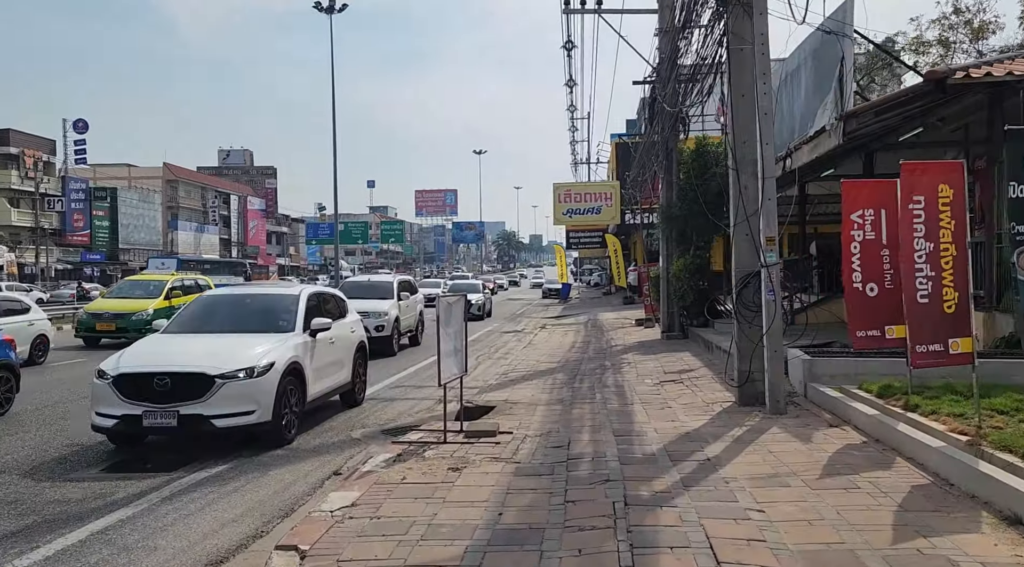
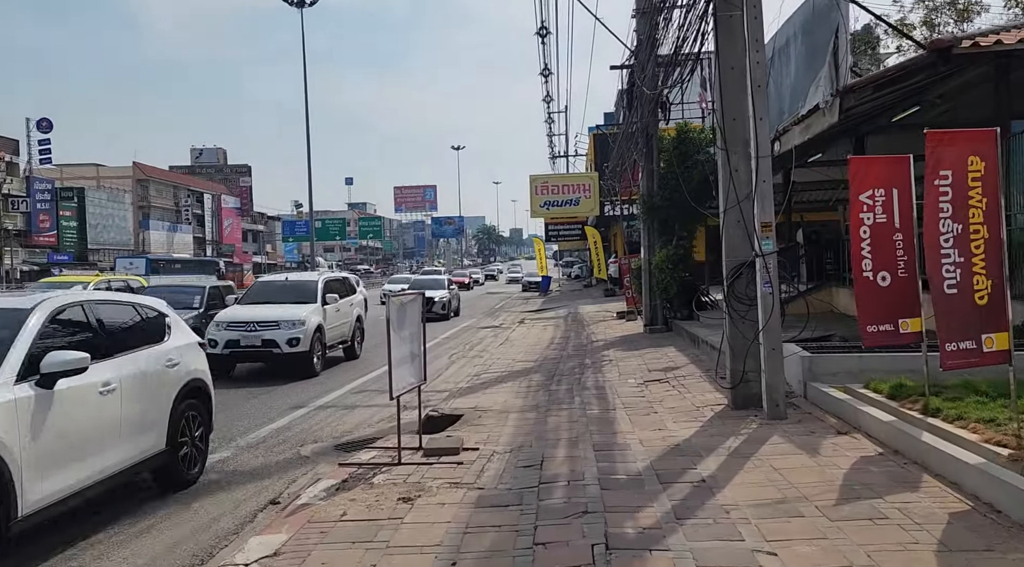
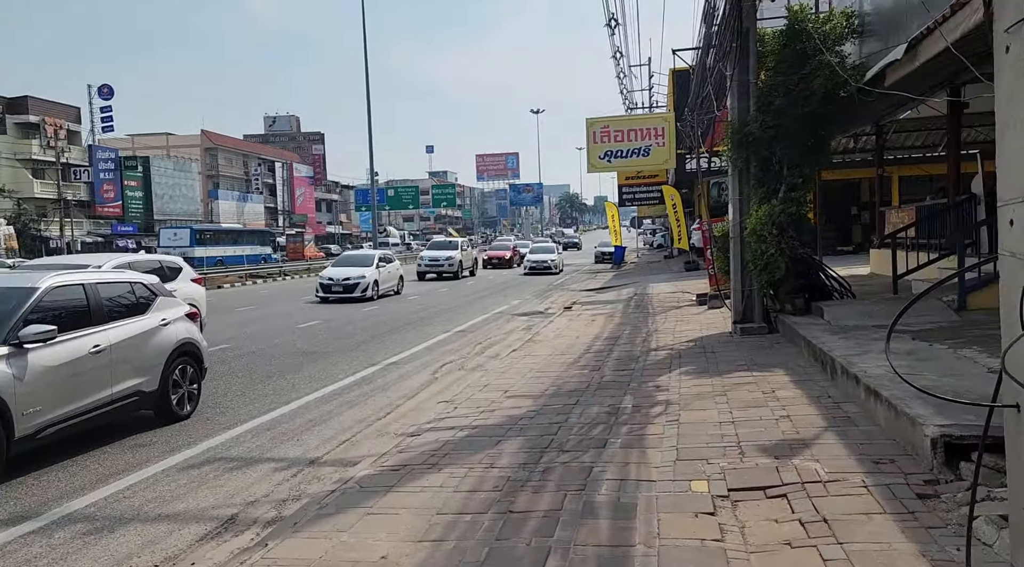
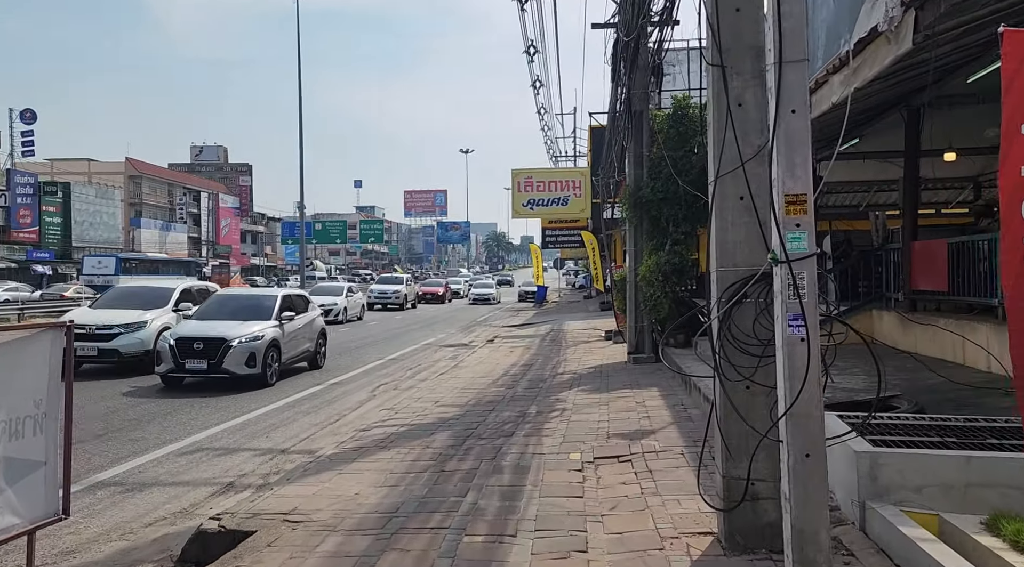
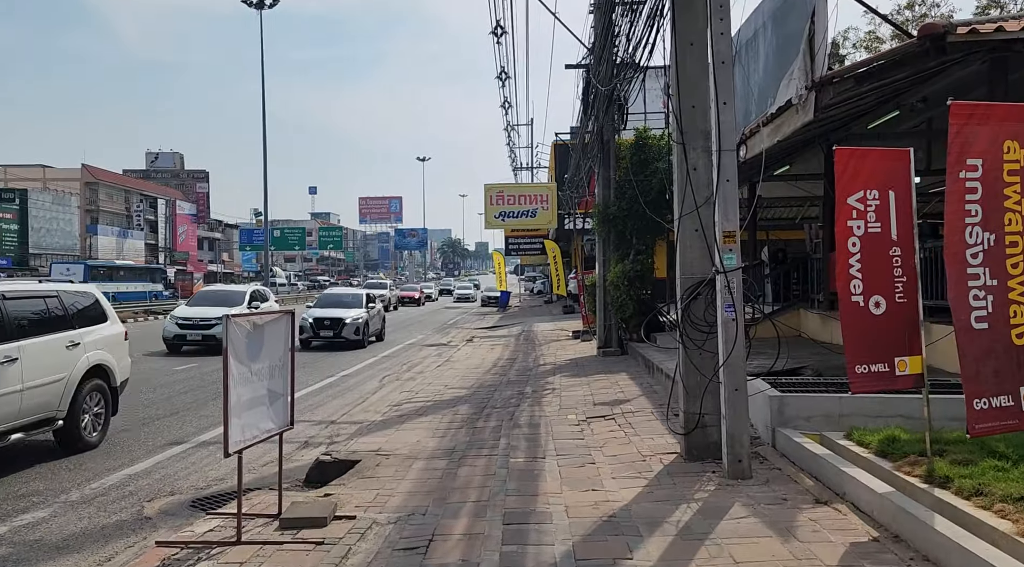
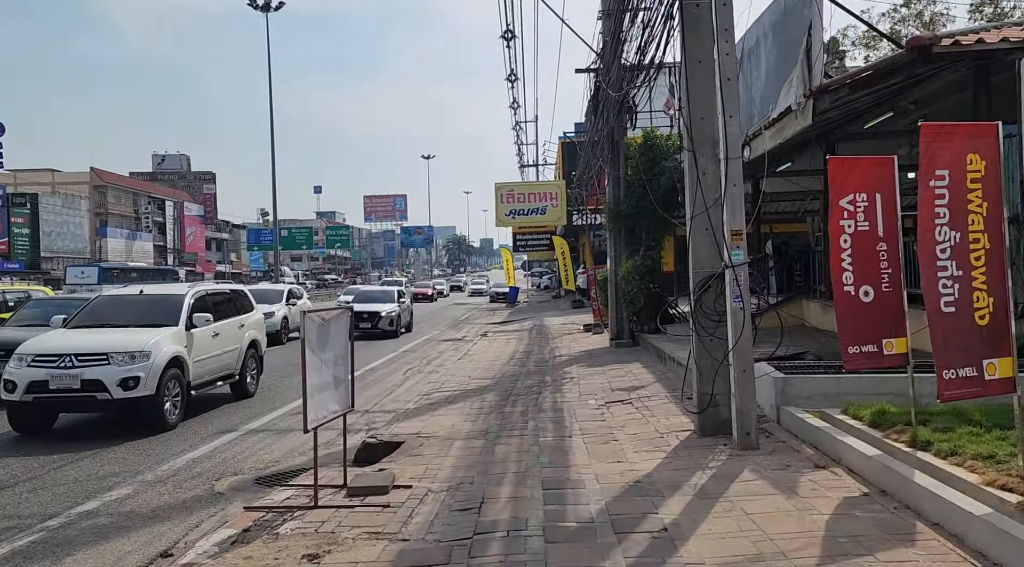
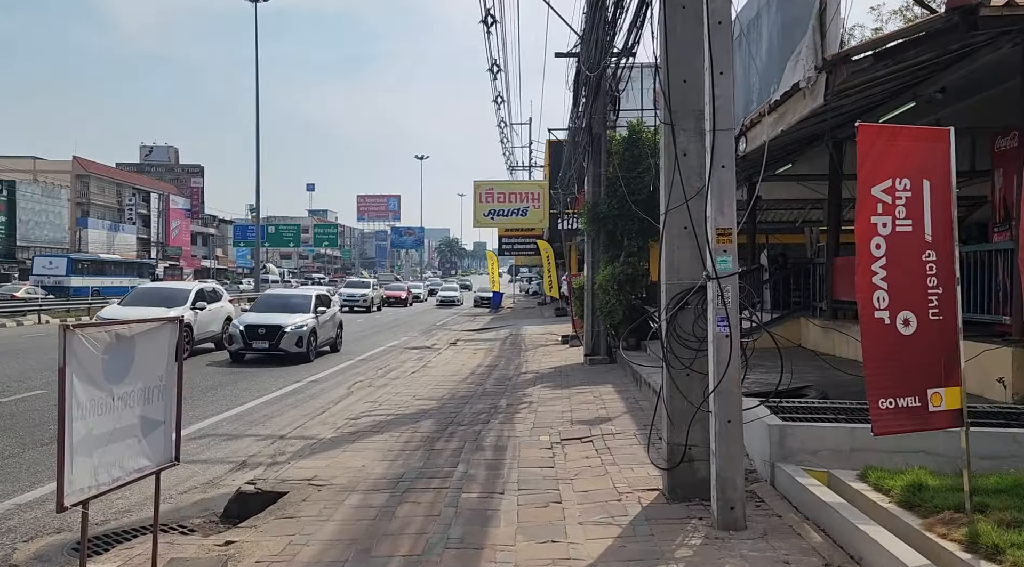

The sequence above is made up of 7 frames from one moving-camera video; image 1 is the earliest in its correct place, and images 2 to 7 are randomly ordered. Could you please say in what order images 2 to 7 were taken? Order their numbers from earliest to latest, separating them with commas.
2, 6, 5, 7, 4, 3
